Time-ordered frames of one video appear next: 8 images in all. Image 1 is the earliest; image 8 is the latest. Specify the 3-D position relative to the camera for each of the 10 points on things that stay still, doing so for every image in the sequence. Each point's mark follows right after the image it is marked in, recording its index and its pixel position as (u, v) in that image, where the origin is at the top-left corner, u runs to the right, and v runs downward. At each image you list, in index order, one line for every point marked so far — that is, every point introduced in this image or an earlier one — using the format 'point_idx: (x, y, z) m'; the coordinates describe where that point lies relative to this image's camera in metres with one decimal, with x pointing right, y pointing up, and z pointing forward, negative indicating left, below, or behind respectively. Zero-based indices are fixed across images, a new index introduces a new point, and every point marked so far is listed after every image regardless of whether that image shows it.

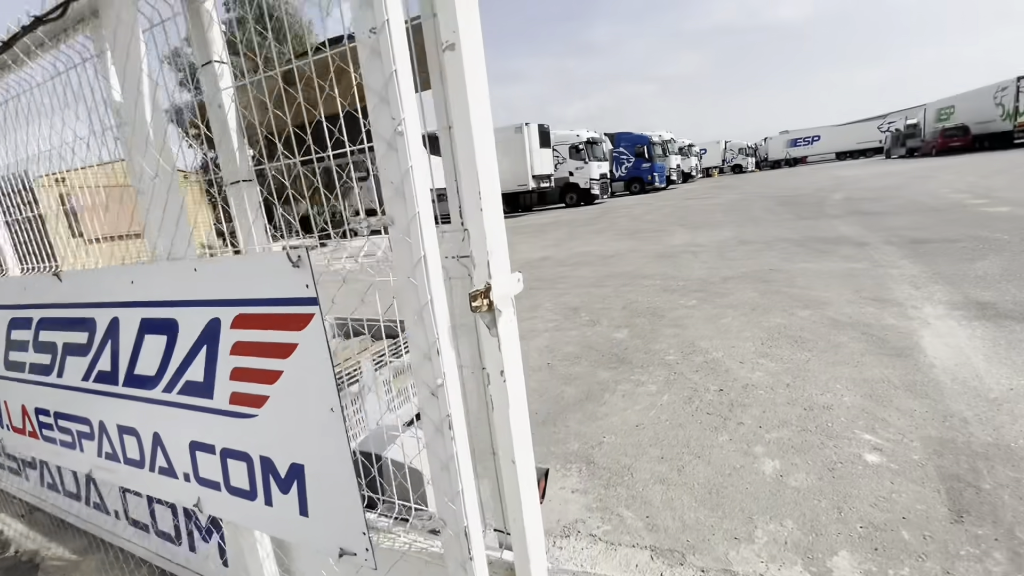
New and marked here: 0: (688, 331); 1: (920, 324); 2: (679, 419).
0: (+1.8, -0.4, +4.9) m
1: (+3.6, -0.3, +4.3) m
2: (+1.1, -0.9, +3.3) m
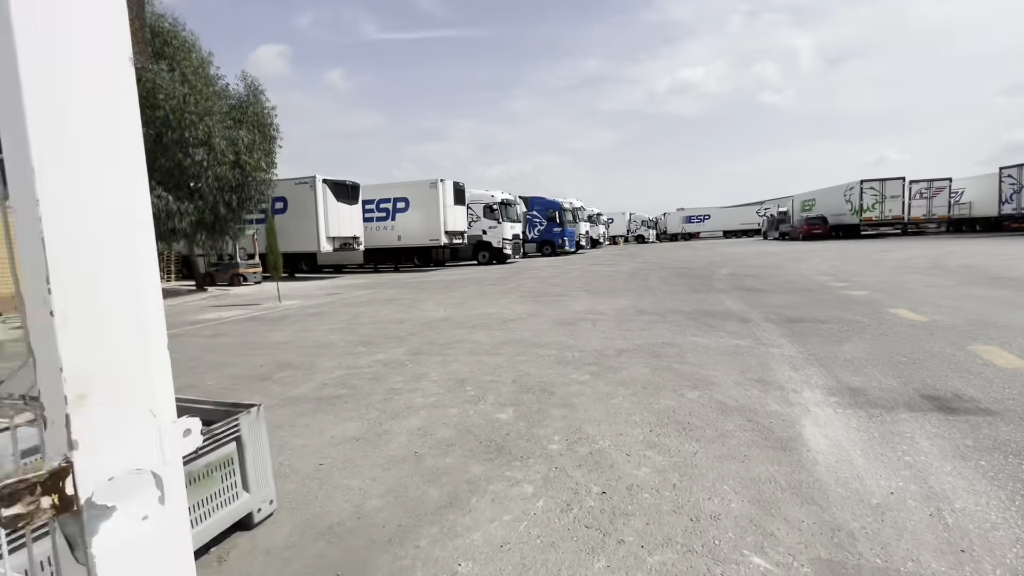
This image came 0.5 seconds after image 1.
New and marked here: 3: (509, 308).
0: (+0.6, -1.2, +4.5) m
1: (+2.5, -1.1, +4.2) m
2: (+0.2, -1.4, +2.7) m
3: (-0.1, -0.5, +11.2) m
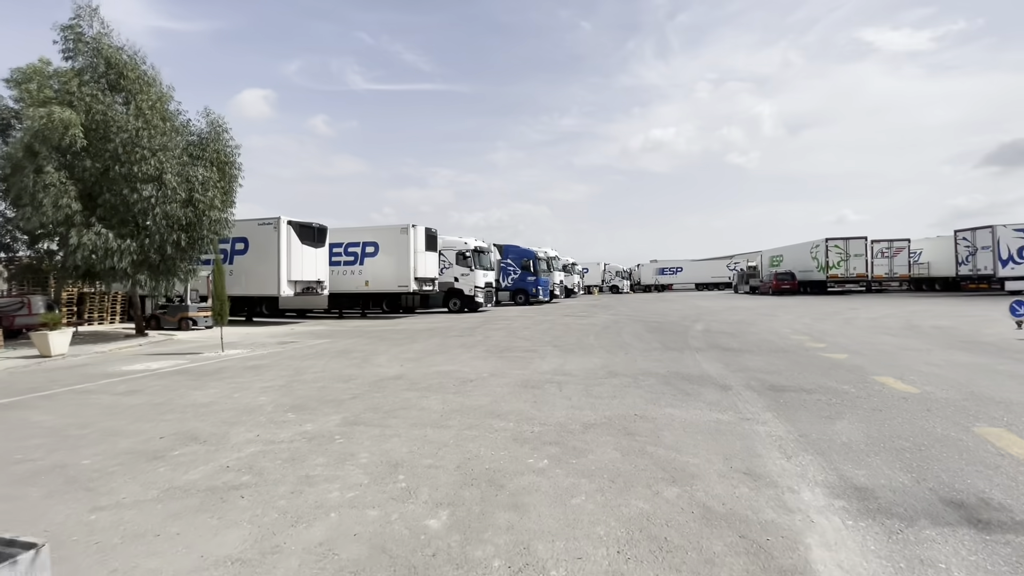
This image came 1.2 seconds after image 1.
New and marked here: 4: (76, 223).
0: (+0.1, -1.7, +3.6) m
1: (+2.1, -1.7, +3.4) m
2: (-0.2, -1.8, +1.8) m
3: (-0.9, -1.7, +10.3) m
4: (-13.1, +2.0, +14.4) m
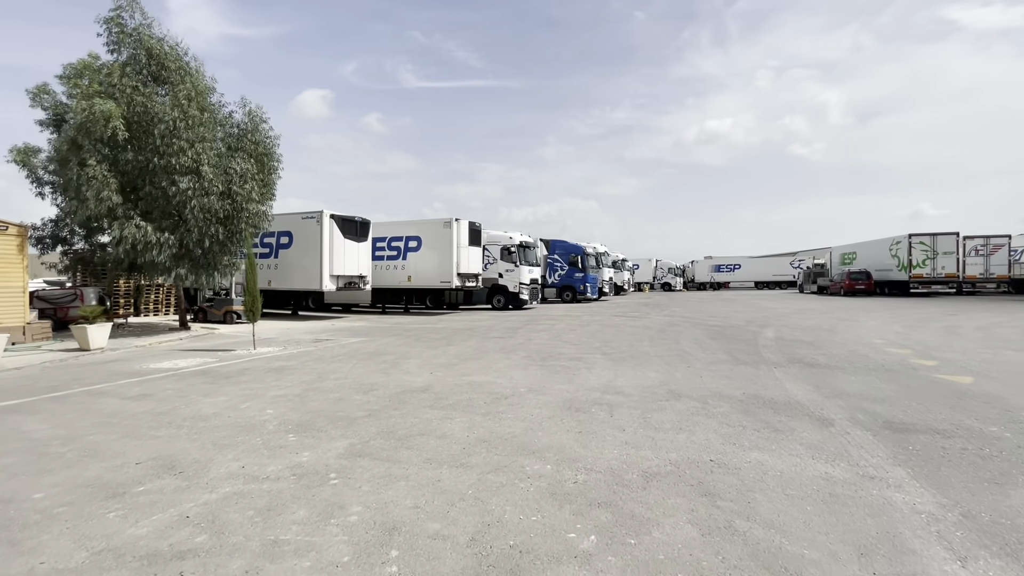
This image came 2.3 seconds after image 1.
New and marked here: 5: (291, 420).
0: (+0.2, -1.8, +2.3) m
1: (+2.2, -1.8, +1.9) m
2: (-0.2, -1.9, +0.5) m
3: (-0.1, -1.7, +9.1) m
4: (-11.8, +2.2, +14.4) m
5: (-3.0, -1.8, +6.5) m
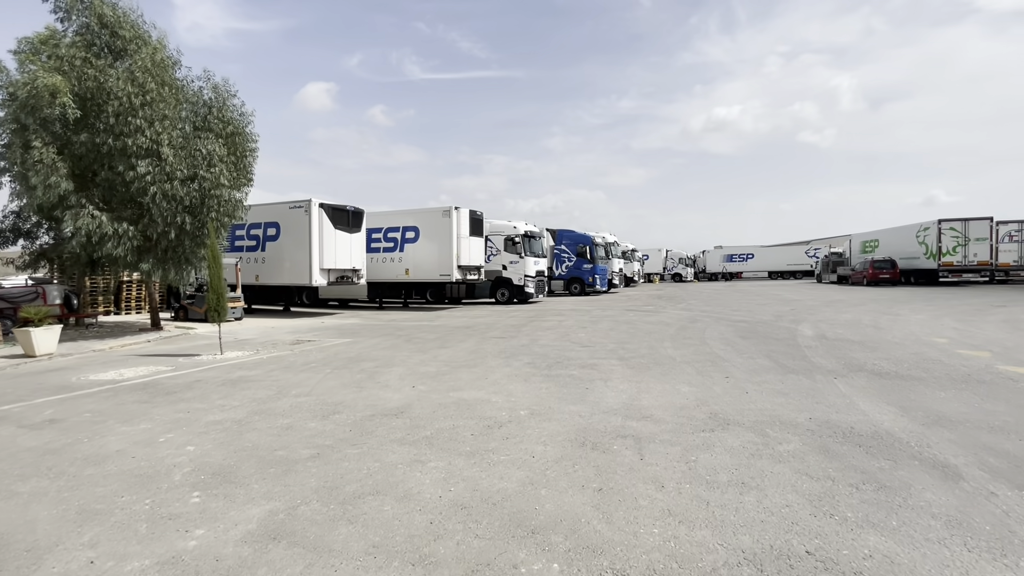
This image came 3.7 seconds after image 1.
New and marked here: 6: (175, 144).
0: (+0.1, -1.8, +0.6) m
1: (+2.0, -1.8, +0.2) m
2: (-0.4, -1.9, -1.2) m
3: (-0.1, -1.6, +7.4) m
4: (-11.7, +2.2, +12.8) m
5: (-3.0, -1.8, +4.9) m
6: (-9.4, +4.0, +13.5) m
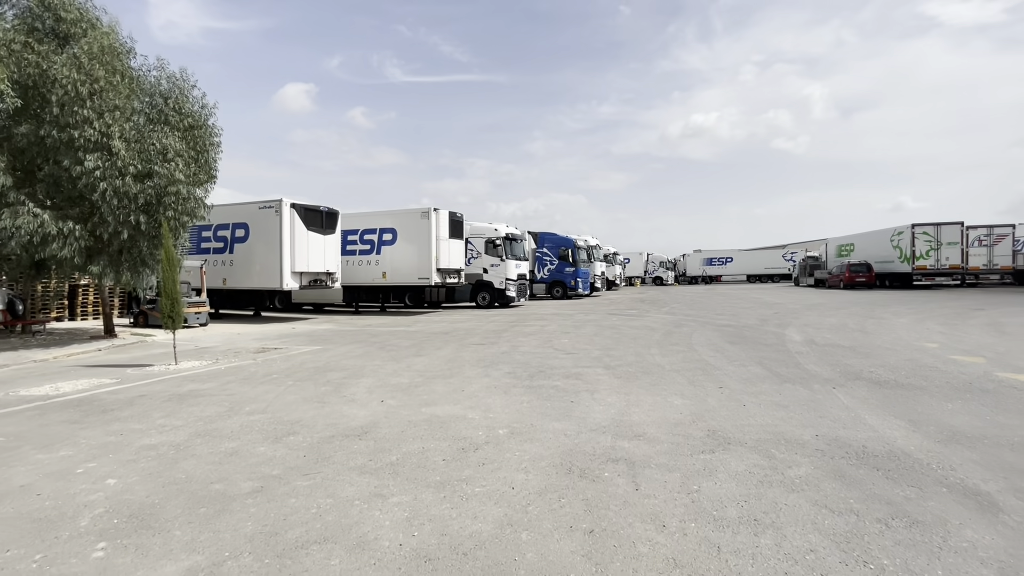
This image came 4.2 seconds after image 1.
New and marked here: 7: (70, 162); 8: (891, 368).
0: (+0.1, -1.9, 0.0) m
1: (+2.0, -1.8, -0.4) m
2: (-0.3, -1.9, -1.8) m
3: (-0.4, -1.7, +6.7) m
4: (-12.2, +2.1, +11.7) m
5: (-3.2, -1.8, +4.1) m
6: (-9.9, +3.9, +12.5) m
7: (-10.9, +3.1, +11.9) m
8: (+6.8, -1.4, +8.6) m
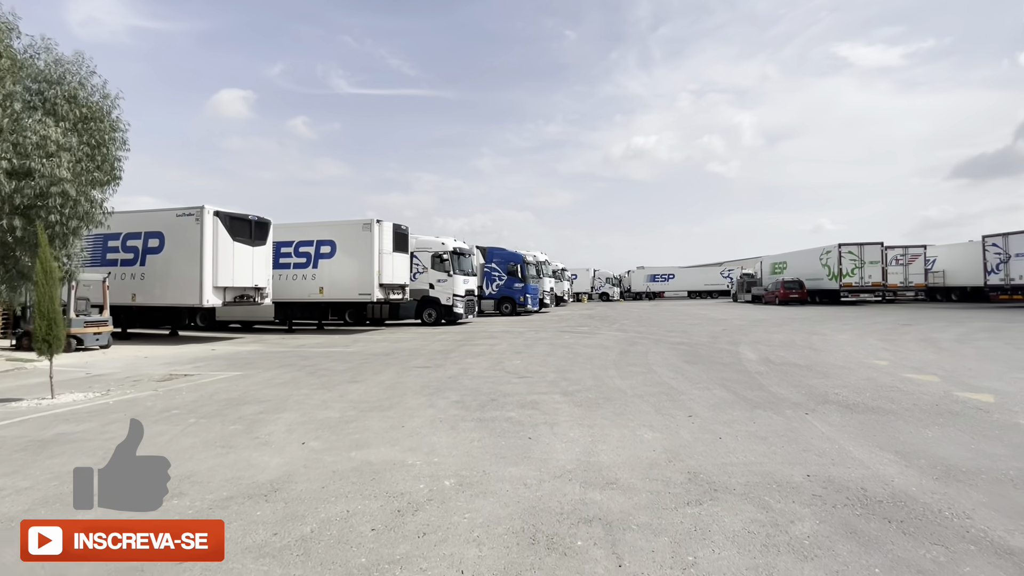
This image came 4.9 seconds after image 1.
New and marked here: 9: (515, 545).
0: (+0.2, -1.9, -1.0) m
1: (+2.1, -1.8, -1.1) m
2: (0.0, -1.9, -2.8) m
3: (-1.0, -1.9, +5.7) m
4: (-13.3, +1.8, +9.5) m
5: (-3.6, -2.0, +2.8) m
6: (-11.1, +3.5, +10.6) m
7: (-12.0, +2.8, +9.9) m
8: (+5.9, -1.7, +8.3) m
9: (0.0, -1.9, +3.5) m
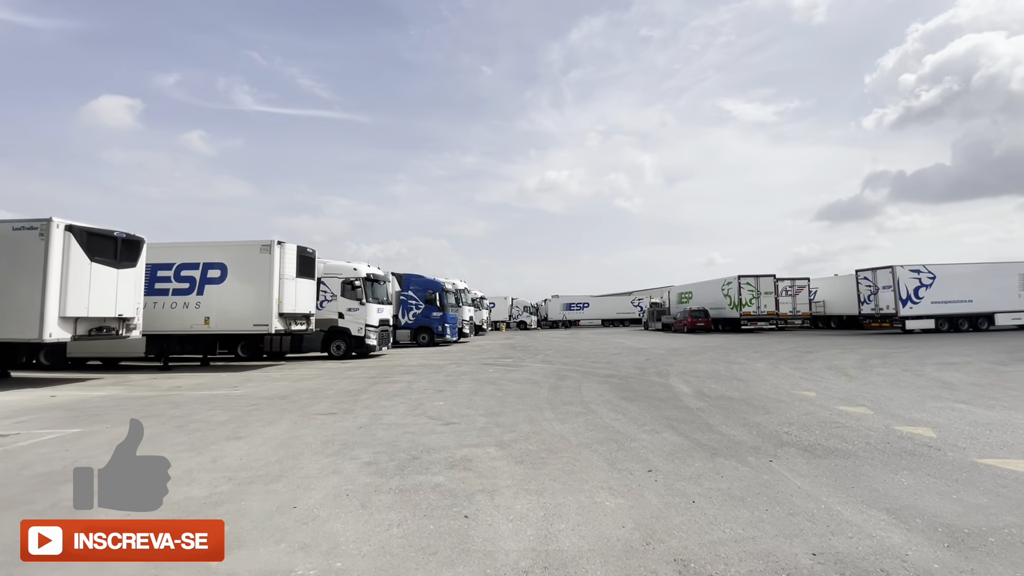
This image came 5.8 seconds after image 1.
0: (+0.7, -1.8, -2.2) m
1: (+2.7, -1.8, -2.0) m
2: (+0.8, -1.7, -4.0) m
3: (-1.6, -2.2, +4.1) m
4: (-14.4, +1.3, +6.0) m
5: (-3.6, -2.1, +0.8) m
6: (-12.4, +3.0, +7.6) m
7: (-13.2, +2.3, +6.6) m
8: (+4.7, -2.3, +7.9) m
9: (-0.2, -2.1, +2.2) m
